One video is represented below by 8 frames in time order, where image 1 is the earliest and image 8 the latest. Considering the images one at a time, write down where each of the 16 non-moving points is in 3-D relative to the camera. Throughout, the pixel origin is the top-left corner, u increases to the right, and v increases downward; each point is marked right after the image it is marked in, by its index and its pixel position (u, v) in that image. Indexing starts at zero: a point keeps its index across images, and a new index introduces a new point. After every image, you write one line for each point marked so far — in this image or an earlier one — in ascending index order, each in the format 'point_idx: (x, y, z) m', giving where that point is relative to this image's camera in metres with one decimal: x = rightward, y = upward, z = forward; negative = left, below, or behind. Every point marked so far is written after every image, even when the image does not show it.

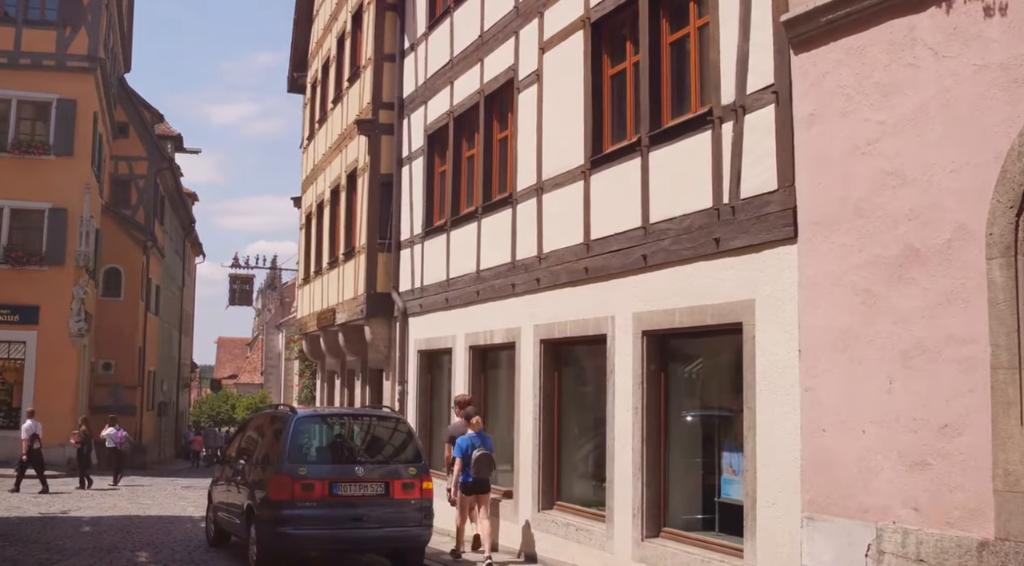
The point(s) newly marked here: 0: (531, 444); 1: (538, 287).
0: (+0.2, -1.9, +12.4) m
1: (+0.3, 0.0, +12.4) m
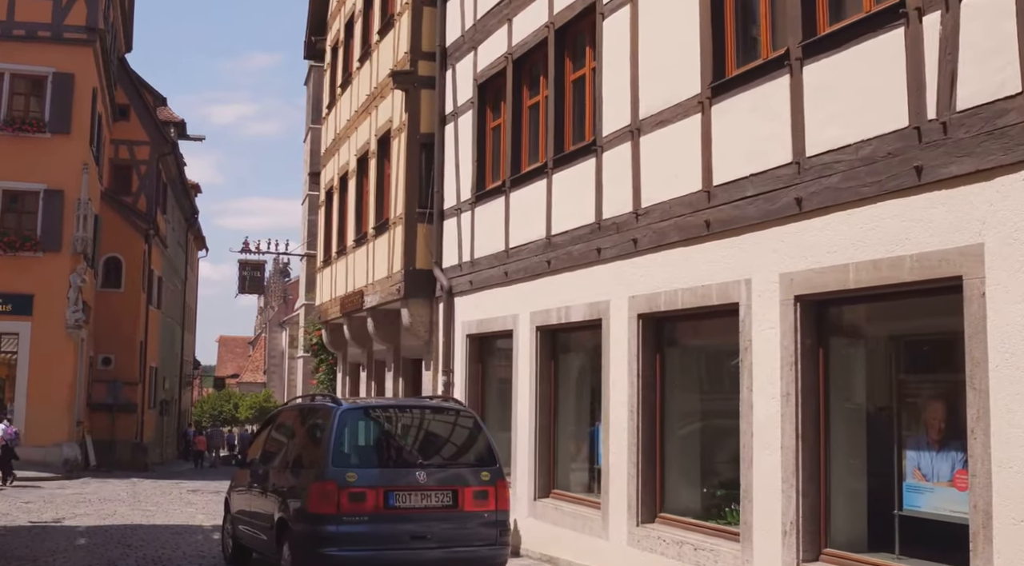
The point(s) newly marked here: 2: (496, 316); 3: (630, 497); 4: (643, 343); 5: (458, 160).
0: (+1.1, -1.5, +10.1) m
1: (+1.1, +0.3, +10.1) m
2: (-0.2, -0.4, +13.2) m
3: (+1.1, -2.0, +9.9) m
4: (+1.2, -0.6, +10.0) m
5: (-0.7, +1.7, +14.7) m
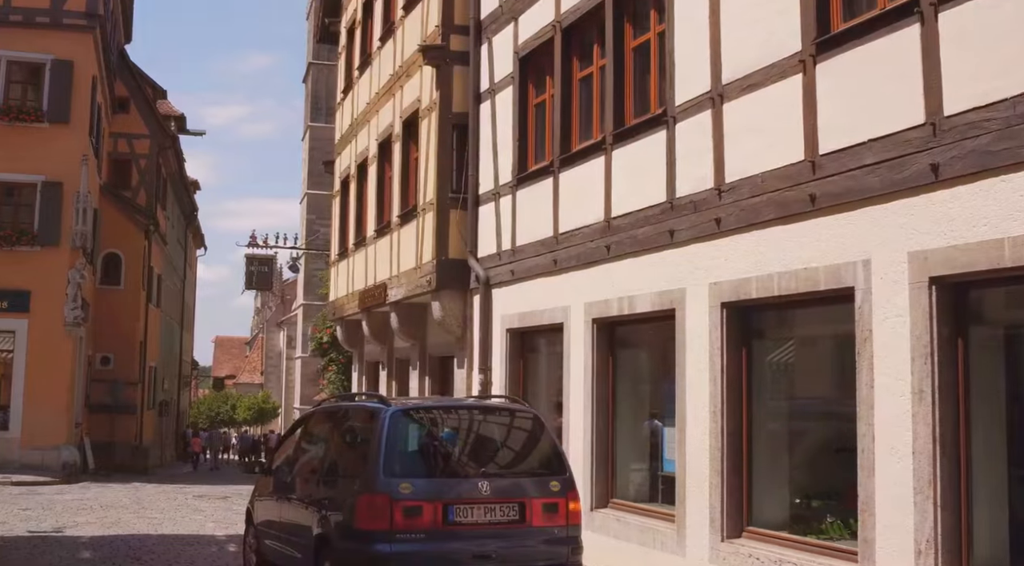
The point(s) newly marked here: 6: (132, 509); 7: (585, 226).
0: (+1.6, -1.4, +9.0) m
1: (+1.7, +0.4, +8.9) m
2: (+0.3, -0.3, +12.1) m
3: (+1.7, -1.8, +8.8) m
4: (+1.8, -0.4, +8.9) m
5: (-0.2, +1.8, +13.5) m
6: (-6.9, -4.1, +19.7) m
7: (+0.8, +0.6, +11.1) m
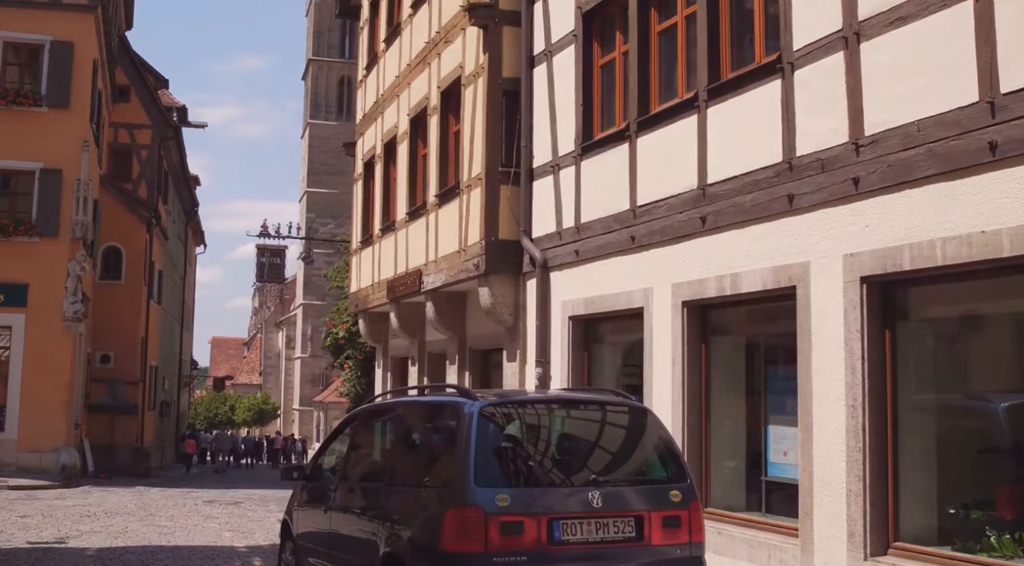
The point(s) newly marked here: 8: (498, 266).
0: (+2.3, -1.2, +7.6) m
1: (+2.4, +0.6, +7.6) m
2: (+1.0, -0.1, +10.7) m
3: (+2.3, -1.6, +7.4) m
4: (+2.5, -0.2, +7.5) m
5: (+0.5, +2.0, +12.1) m
6: (-6.3, -3.9, +18.3) m
7: (+1.4, +0.8, +9.7) m
8: (-0.2, +0.2, +12.5) m
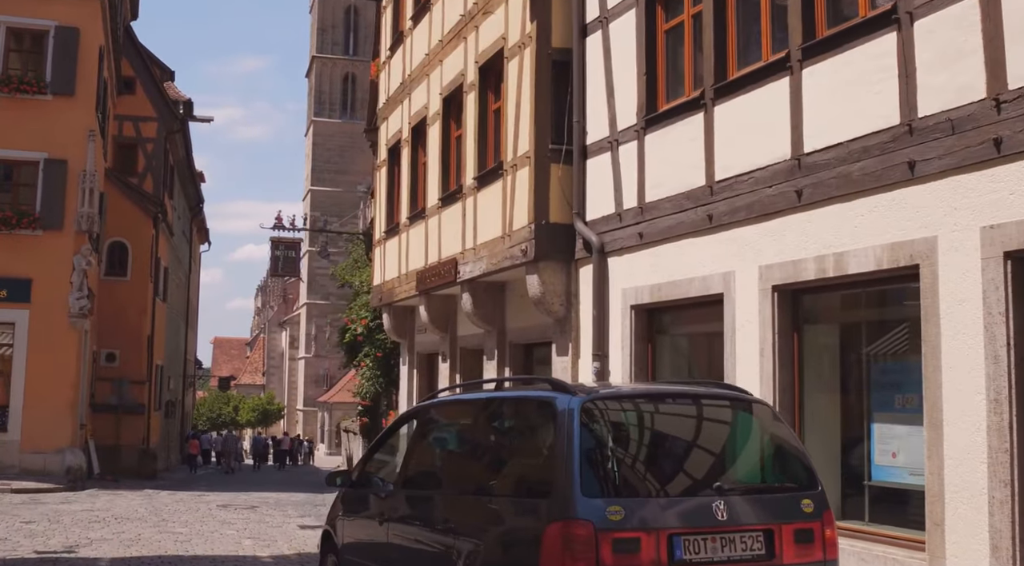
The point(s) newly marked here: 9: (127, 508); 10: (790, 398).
0: (+2.8, -1.0, +6.6) m
1: (+2.9, +0.8, +6.6) m
2: (+1.6, 0.0, +9.7) m
3: (+2.9, -1.5, +6.4) m
4: (+3.0, -0.1, +6.5) m
5: (+1.0, +2.1, +11.1) m
6: (-5.7, -3.8, +17.3) m
7: (+2.0, +0.9, +8.7) m
8: (+0.4, +0.3, +11.5) m
9: (-6.9, -4.1, +19.6) m
10: (+2.2, -0.9, +8.7) m
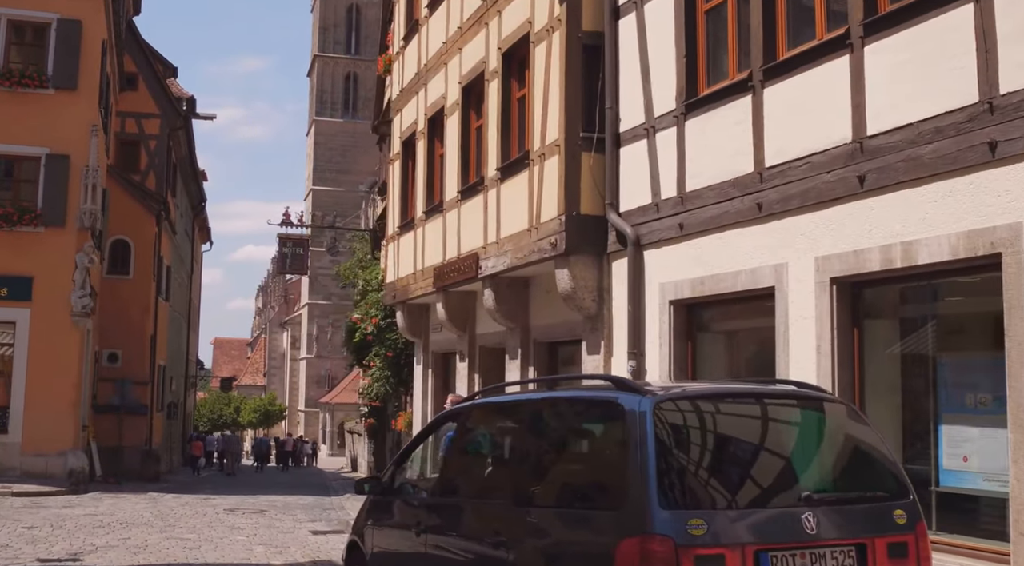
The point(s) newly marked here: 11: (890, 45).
0: (+3.1, -1.0, +6.1) m
1: (+3.2, +0.8, +6.0) m
2: (+1.9, +0.1, +9.1) m
3: (+3.2, -1.4, +5.9) m
4: (+3.3, 0.0, +6.0) m
5: (+1.3, +2.2, +10.6) m
6: (-5.4, -3.8, +16.7) m
7: (+2.3, +1.0, +8.2) m
8: (+0.7, +0.4, +10.9) m
9: (-6.7, -4.0, +19.0) m
10: (+2.5, -0.9, +8.1) m
11: (+2.6, +1.6, +7.5) m
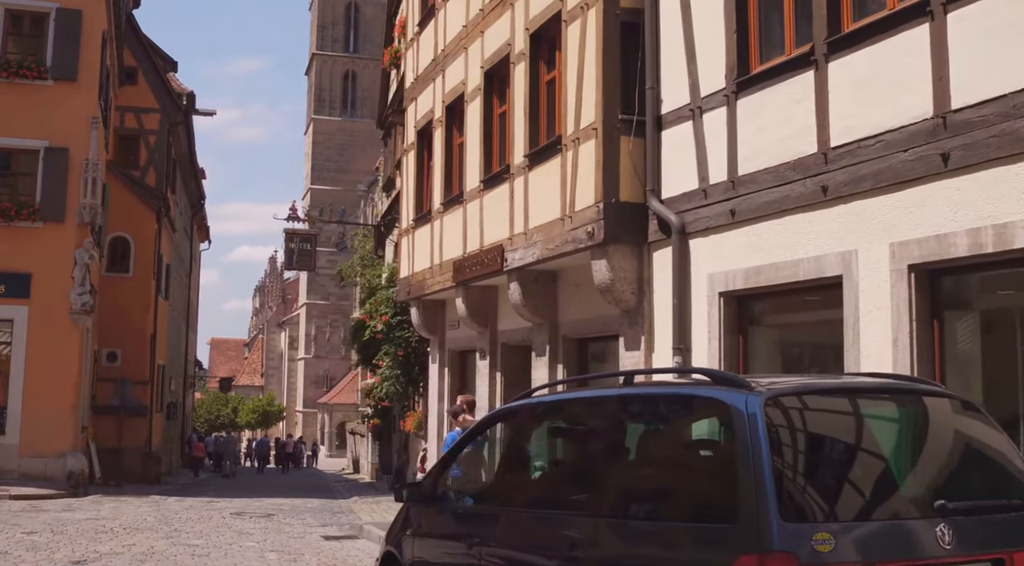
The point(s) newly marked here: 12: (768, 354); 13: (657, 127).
0: (+3.5, -0.9, +5.4) m
1: (+3.6, +0.9, +5.4) m
2: (+2.2, +0.2, +8.5) m
3: (+3.5, -1.3, +5.2) m
4: (+3.7, +0.1, +5.3) m
5: (+1.6, +2.3, +9.9) m
6: (-5.1, -3.7, +16.0) m
7: (+2.6, +1.1, +7.5) m
8: (+1.0, +0.5, +10.3) m
9: (-6.4, -3.9, +18.3) m
10: (+2.8, -0.8, +7.5) m
11: (+3.0, +1.7, +6.9) m
12: (+2.1, -0.6, +9.1) m
13: (+1.4, +1.5, +10.2) m
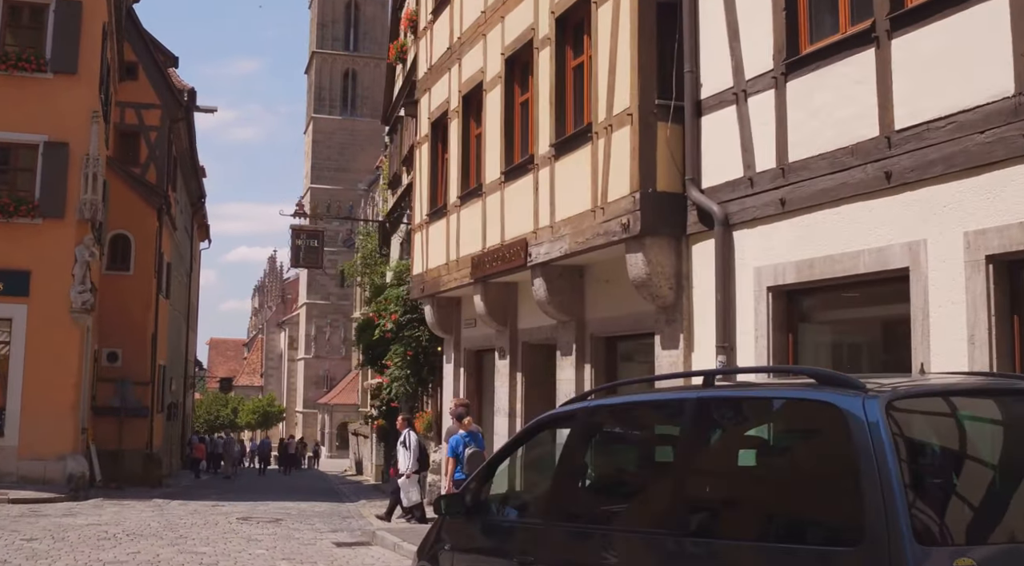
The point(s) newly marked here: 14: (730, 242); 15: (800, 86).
0: (+3.8, -0.8, +4.9) m
1: (+3.9, +1.0, +4.8) m
2: (+2.5, +0.2, +7.9) m
3: (+3.8, -1.3, +4.7) m
4: (+3.9, +0.1, +4.8) m
5: (+1.9, +2.3, +9.4) m
6: (-4.9, -3.6, +15.4) m
7: (+2.9, +1.1, +7.0) m
8: (+1.3, +0.5, +9.7) m
9: (-6.1, -3.9, +17.8) m
10: (+3.1, -0.7, +6.9) m
11: (+3.2, +1.8, +6.3) m
12: (+2.4, -0.5, +8.6) m
13: (+1.6, +1.5, +9.7) m
14: (+1.9, +0.3, +9.2) m
15: (+2.3, +1.6, +8.5) m
